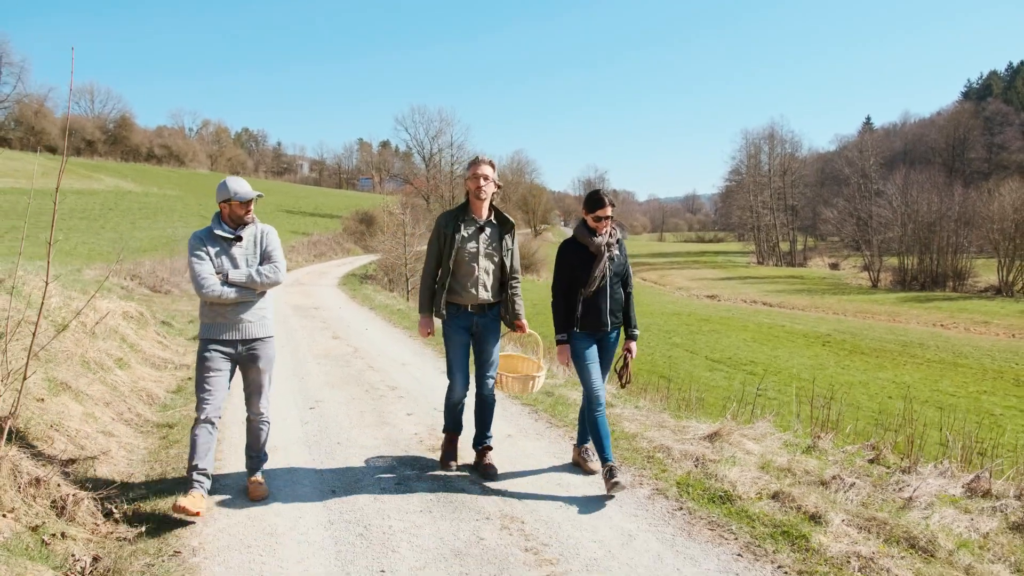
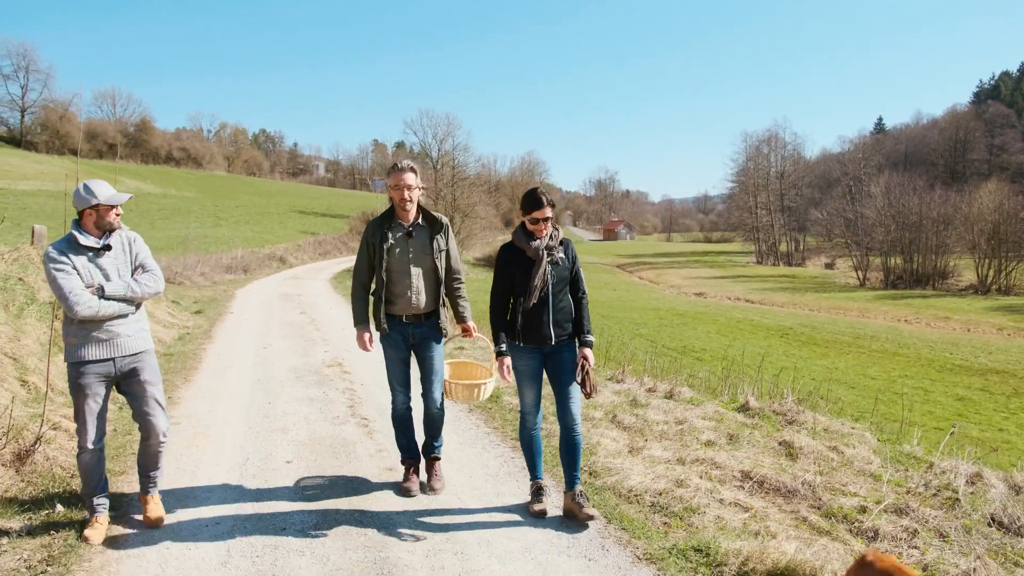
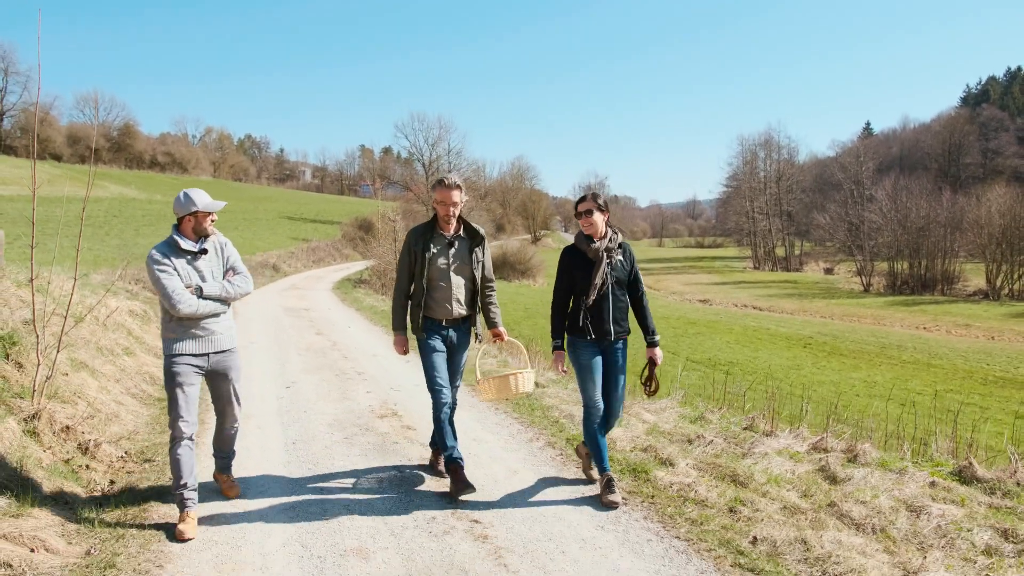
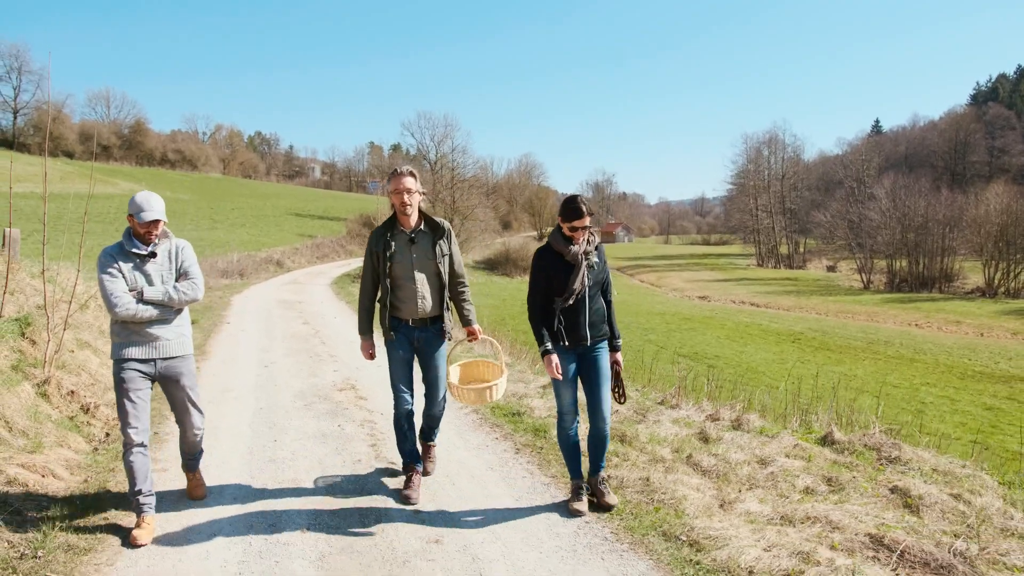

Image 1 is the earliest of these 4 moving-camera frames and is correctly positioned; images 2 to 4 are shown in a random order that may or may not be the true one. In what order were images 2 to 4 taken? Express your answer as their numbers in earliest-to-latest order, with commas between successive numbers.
3, 4, 2
